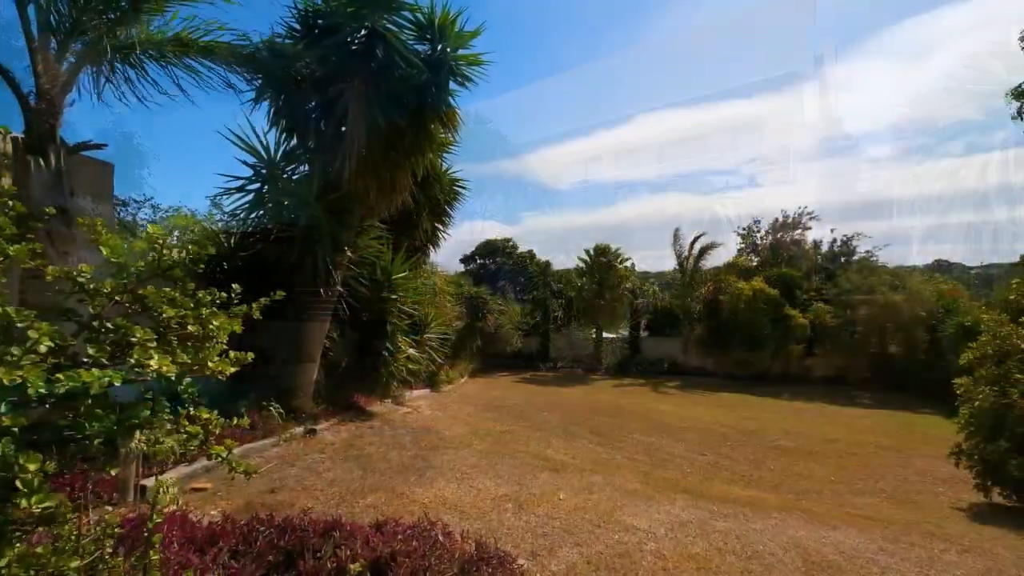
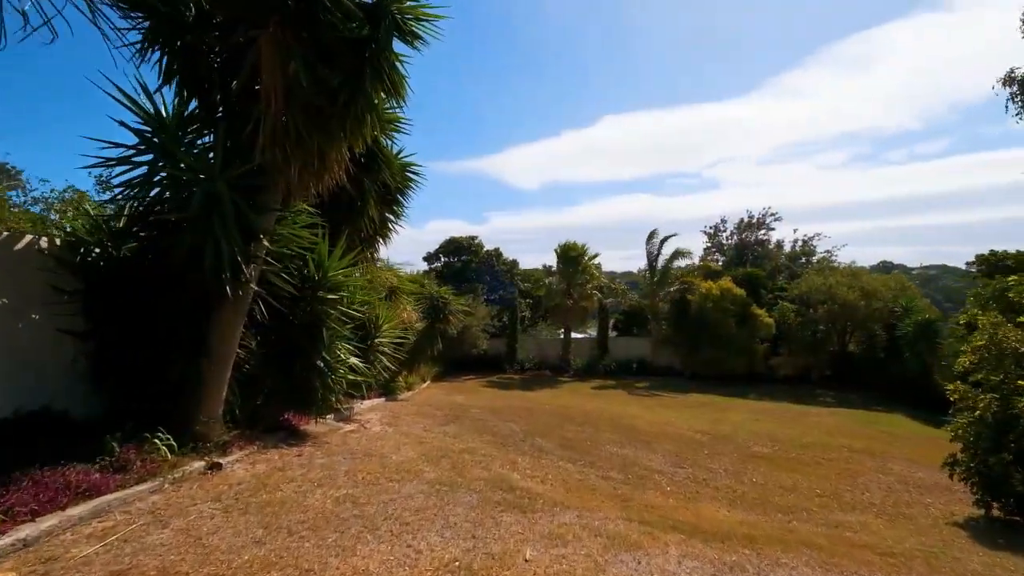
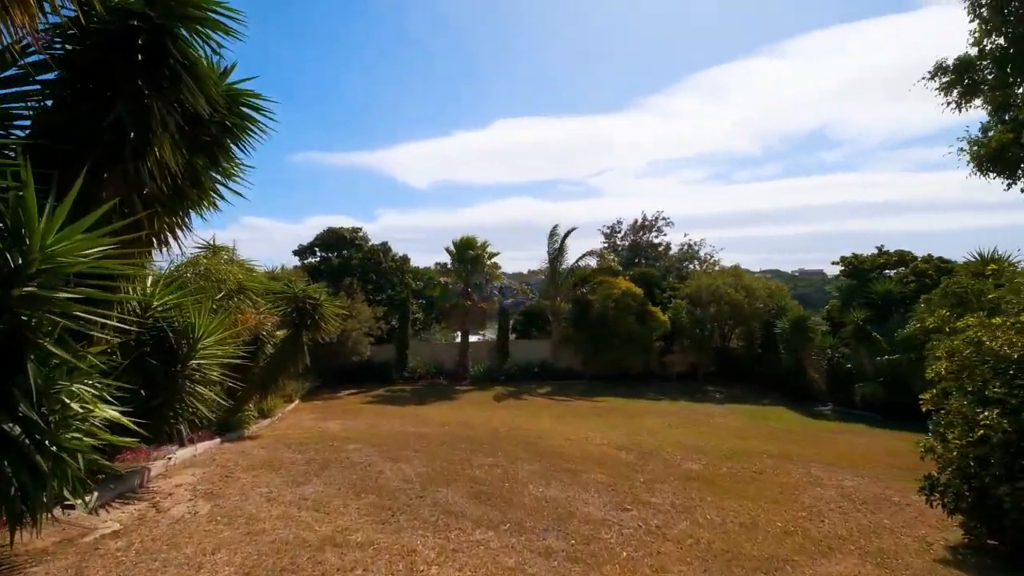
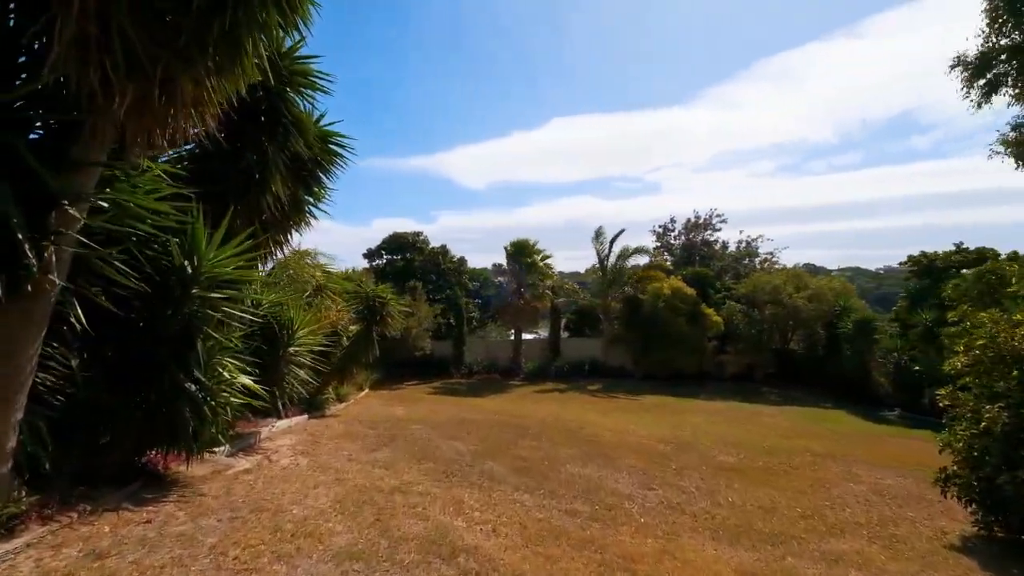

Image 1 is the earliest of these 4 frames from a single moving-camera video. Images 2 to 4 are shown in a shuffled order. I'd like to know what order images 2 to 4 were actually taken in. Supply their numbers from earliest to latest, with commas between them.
2, 4, 3
